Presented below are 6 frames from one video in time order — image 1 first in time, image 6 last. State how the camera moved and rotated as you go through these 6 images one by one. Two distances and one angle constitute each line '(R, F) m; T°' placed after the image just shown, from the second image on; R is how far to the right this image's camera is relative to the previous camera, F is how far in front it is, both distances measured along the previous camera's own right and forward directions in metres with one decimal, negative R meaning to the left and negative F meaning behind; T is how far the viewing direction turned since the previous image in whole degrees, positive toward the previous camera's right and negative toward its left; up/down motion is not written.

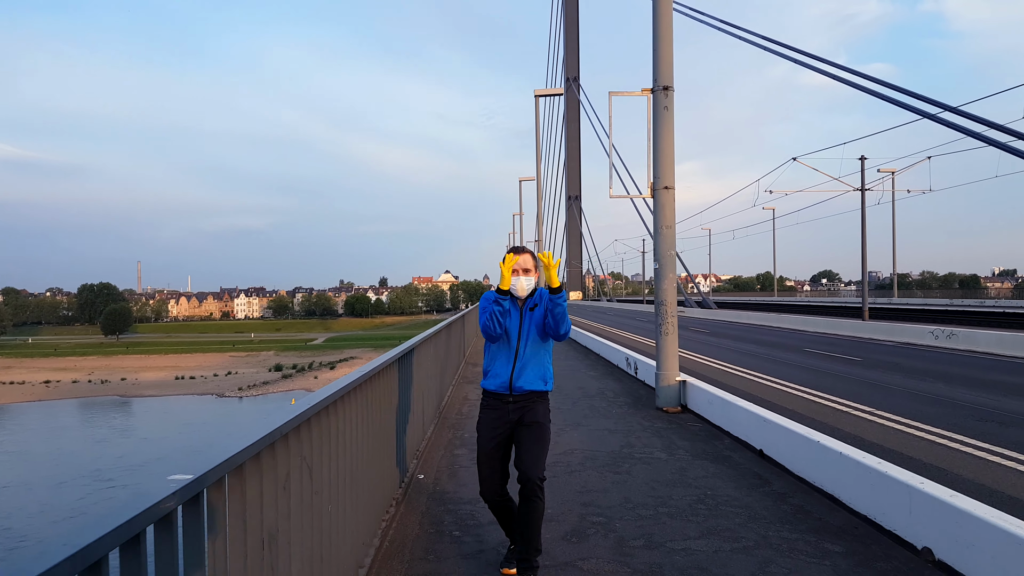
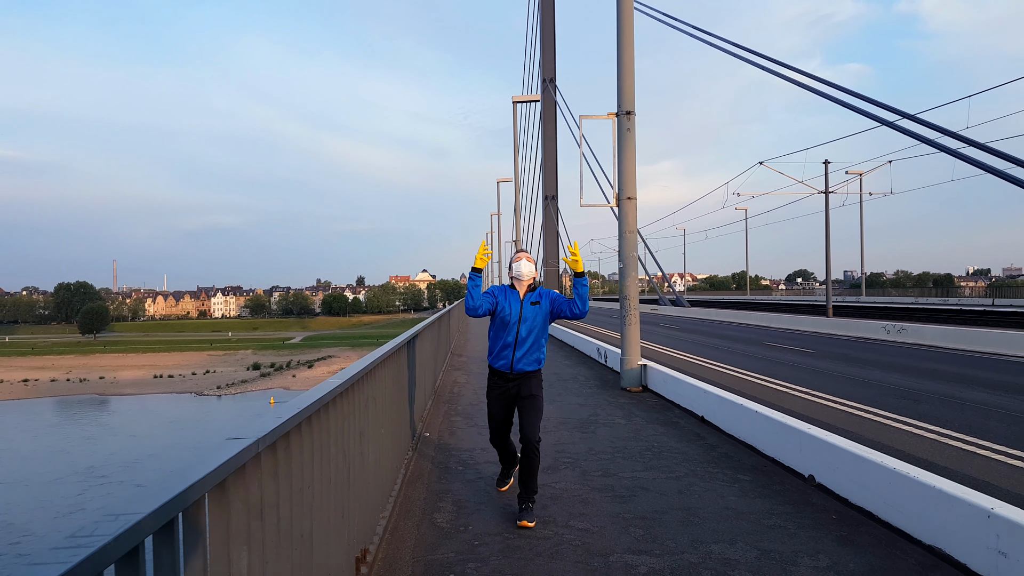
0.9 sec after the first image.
(-0.1, -0.6) m; +2°
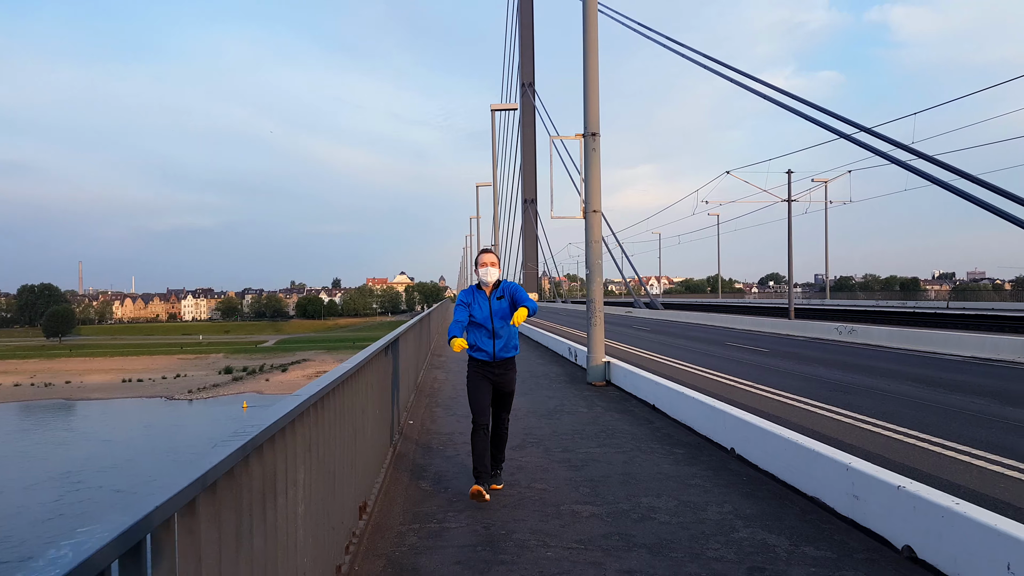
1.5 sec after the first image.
(+0.1, 0.0) m; +2°
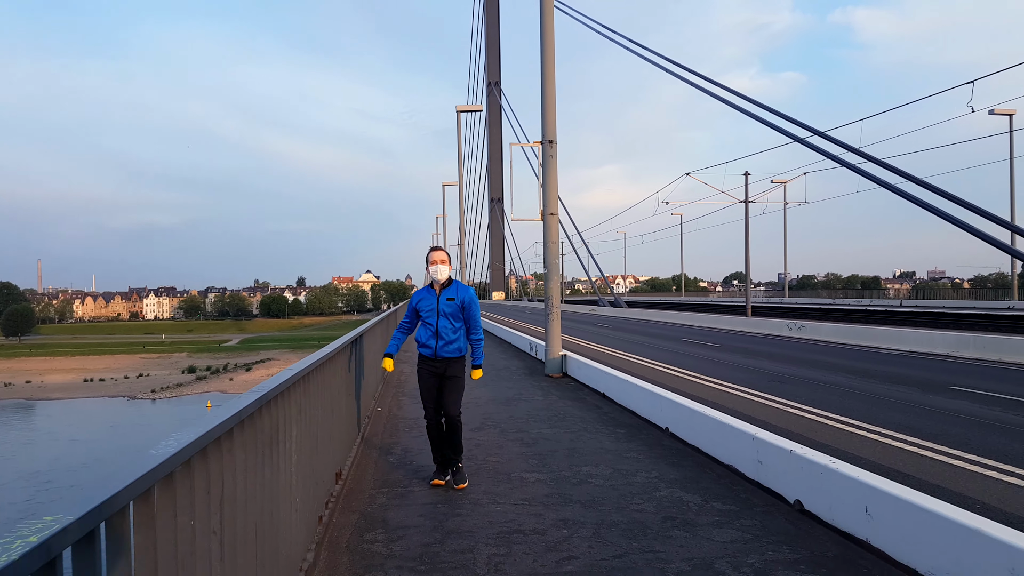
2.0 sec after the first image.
(0.0, -0.7) m; +3°
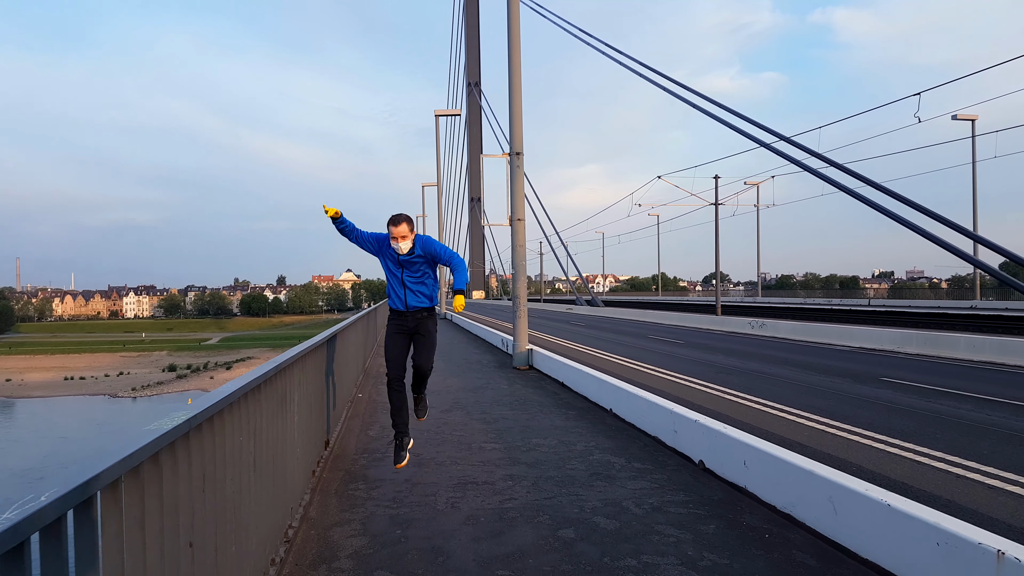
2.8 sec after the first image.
(+0.2, -0.9) m; +2°
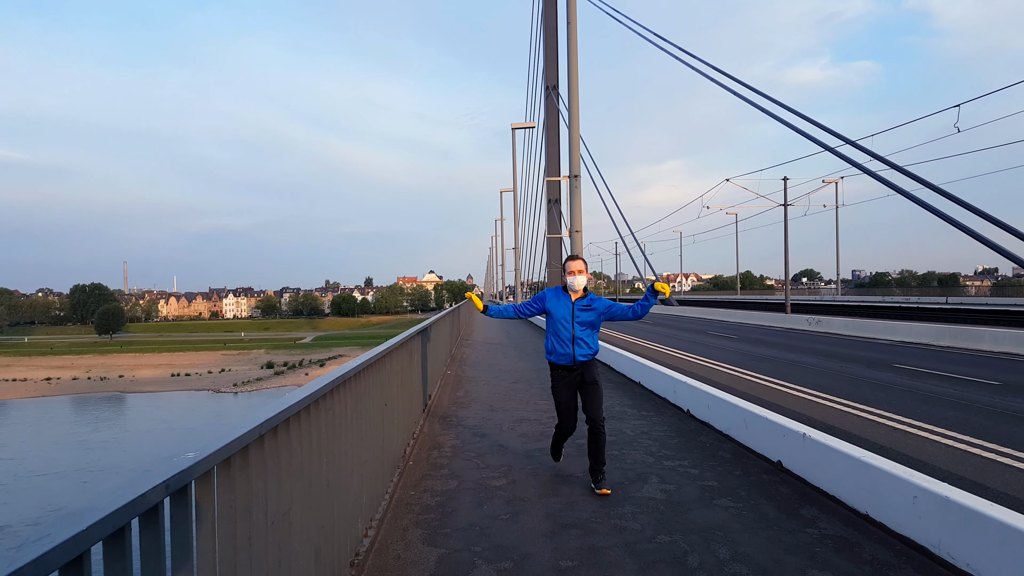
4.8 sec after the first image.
(-0.5, +1.0) m; -7°
